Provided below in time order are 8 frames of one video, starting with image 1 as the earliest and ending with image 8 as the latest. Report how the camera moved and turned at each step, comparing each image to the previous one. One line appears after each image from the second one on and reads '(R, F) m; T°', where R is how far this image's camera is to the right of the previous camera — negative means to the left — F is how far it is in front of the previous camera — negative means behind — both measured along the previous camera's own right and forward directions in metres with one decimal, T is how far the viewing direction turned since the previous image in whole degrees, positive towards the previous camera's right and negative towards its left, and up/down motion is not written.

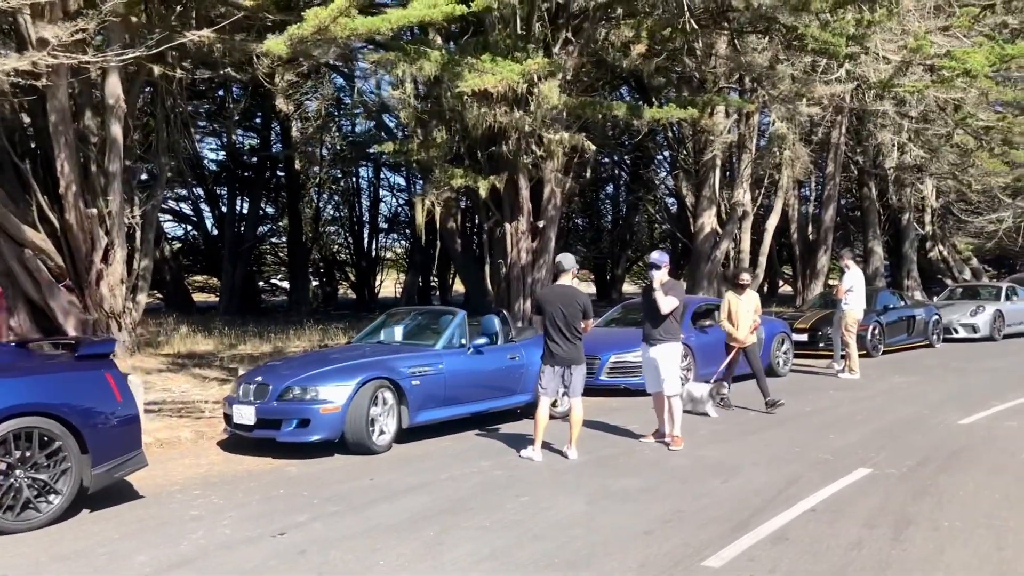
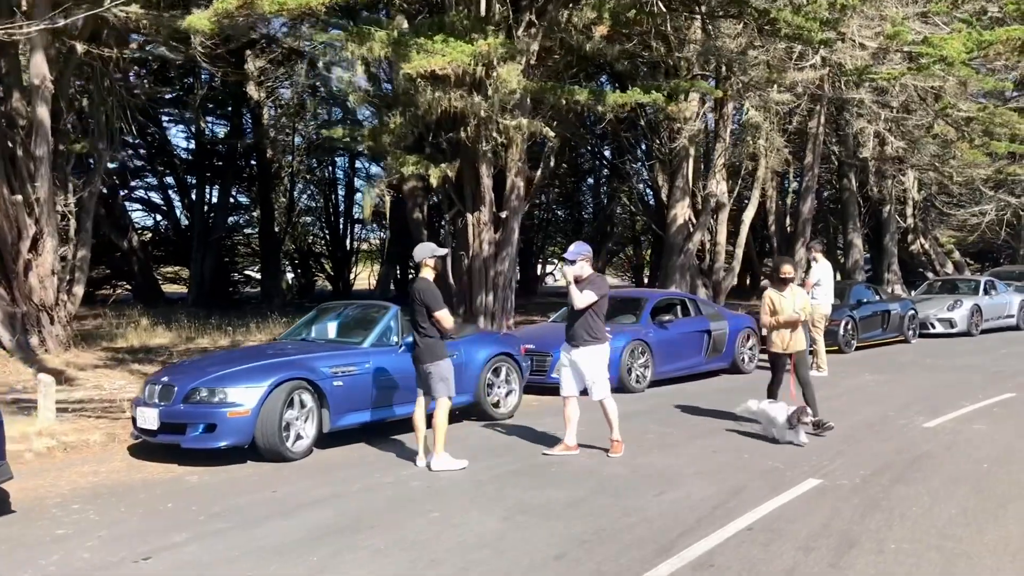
(+0.5, +0.7) m; +1°
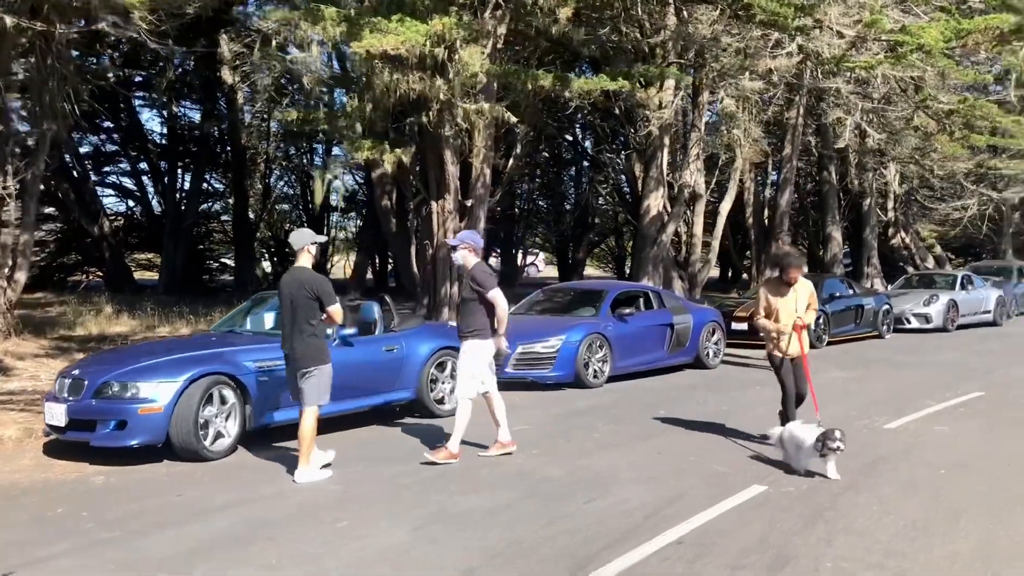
(+0.4, +0.5) m; +1°
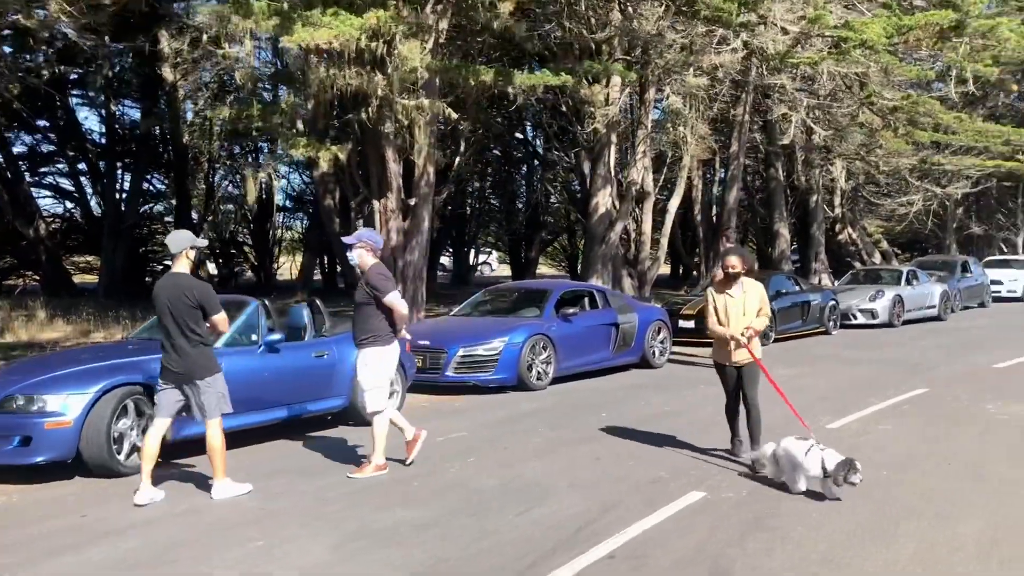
(+0.2, +0.3) m; +3°
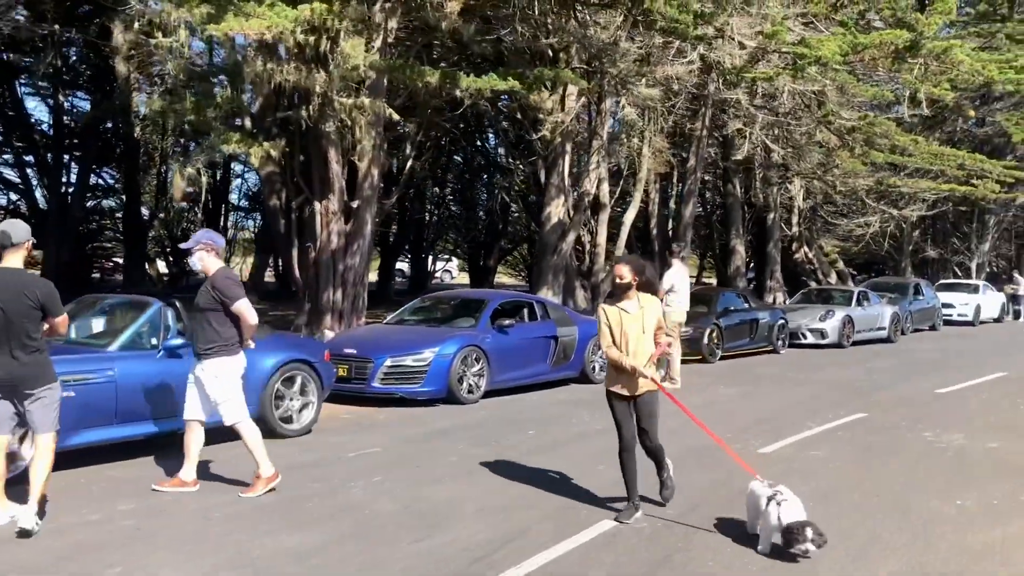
(+0.4, +0.4) m; +2°
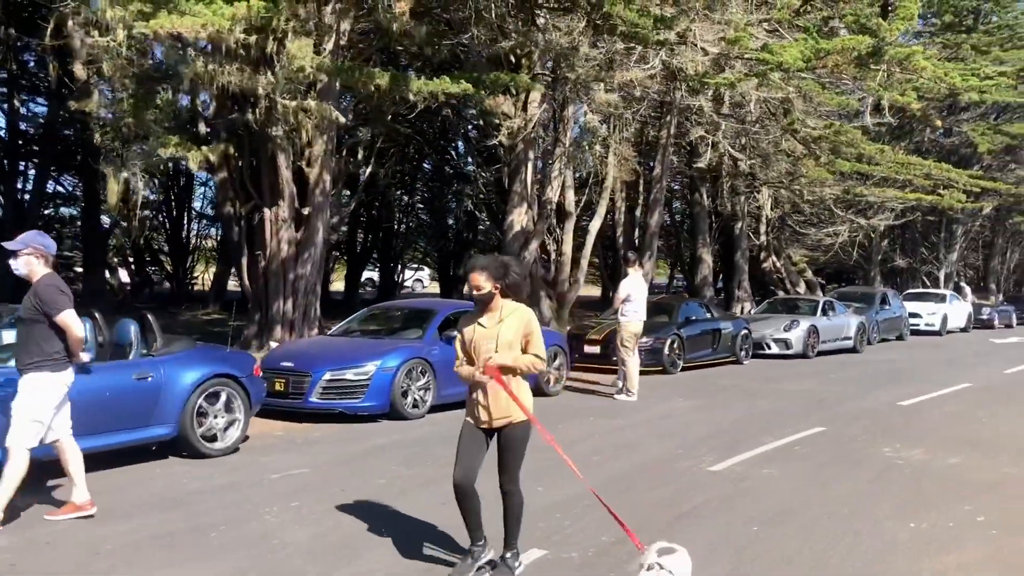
(+0.3, +0.4) m; +1°
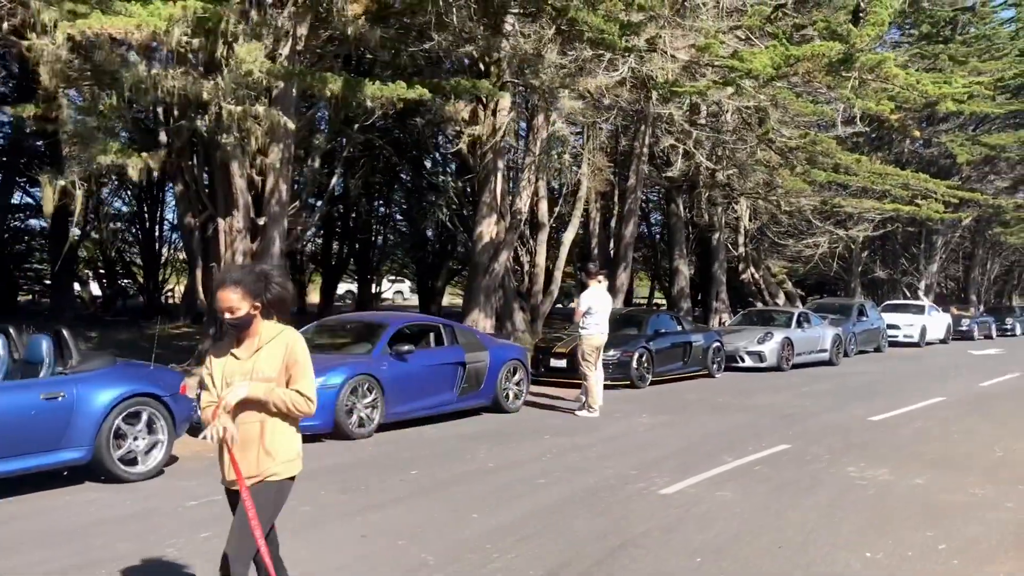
(+0.4, +0.5) m; +1°
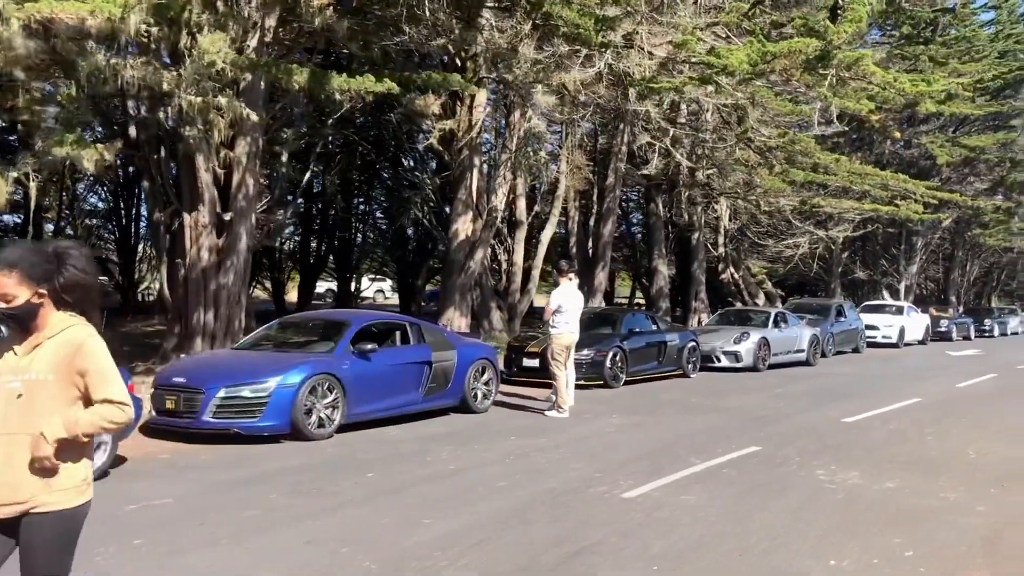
(+0.2, +0.3) m; +1°
